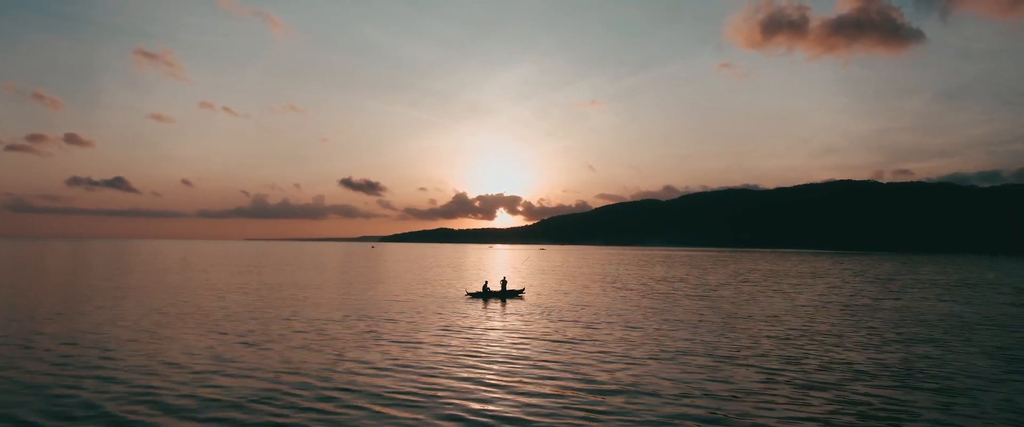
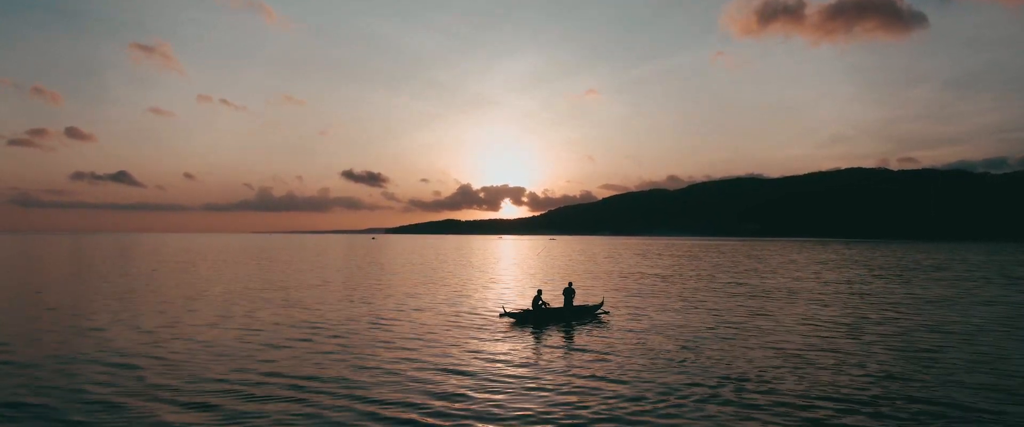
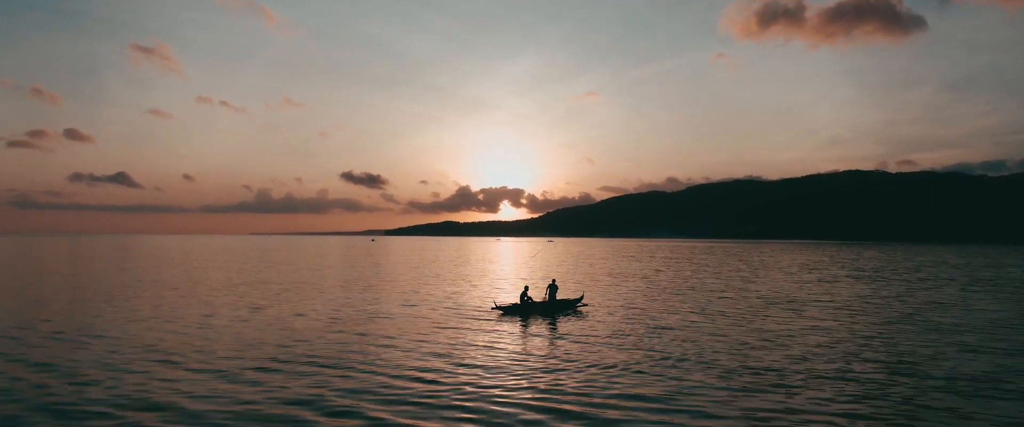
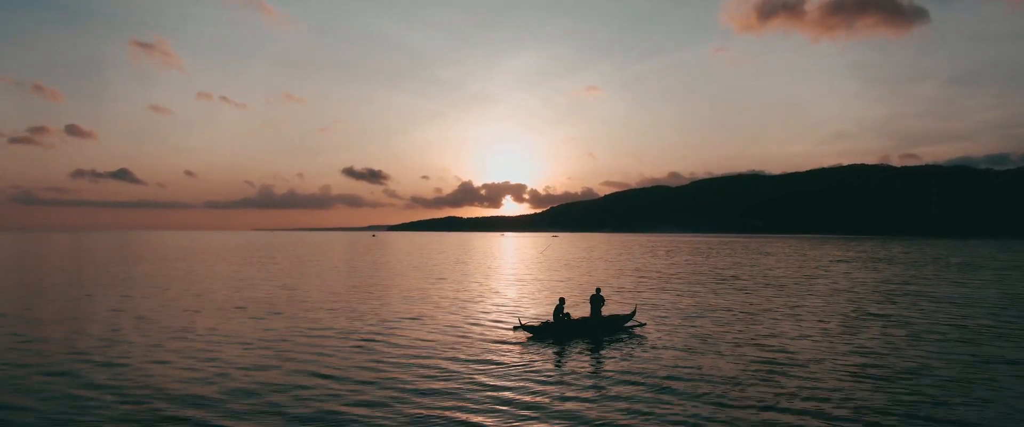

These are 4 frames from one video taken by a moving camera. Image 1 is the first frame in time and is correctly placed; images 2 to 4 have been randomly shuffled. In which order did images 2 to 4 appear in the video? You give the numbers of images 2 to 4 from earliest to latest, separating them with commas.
3, 2, 4
